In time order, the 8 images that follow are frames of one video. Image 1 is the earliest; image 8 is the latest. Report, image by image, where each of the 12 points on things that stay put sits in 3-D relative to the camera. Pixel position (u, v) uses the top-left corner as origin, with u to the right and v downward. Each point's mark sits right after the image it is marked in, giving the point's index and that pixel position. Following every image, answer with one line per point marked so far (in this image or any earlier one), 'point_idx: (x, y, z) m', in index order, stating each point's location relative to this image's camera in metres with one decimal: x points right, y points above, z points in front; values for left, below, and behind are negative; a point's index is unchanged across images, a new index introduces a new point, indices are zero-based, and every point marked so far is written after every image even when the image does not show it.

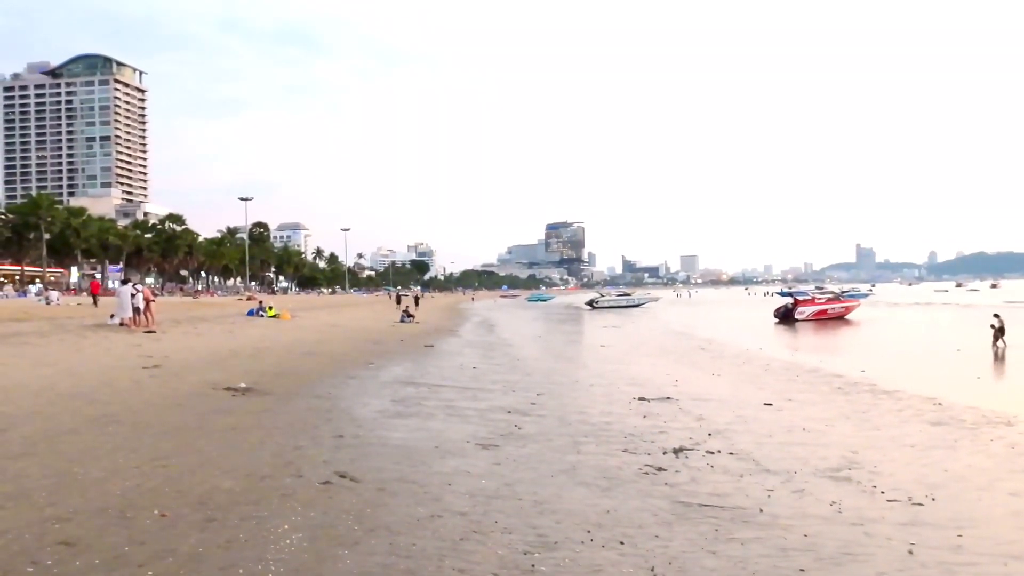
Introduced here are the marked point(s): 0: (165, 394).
0: (-5.1, -1.7, +11.2) m
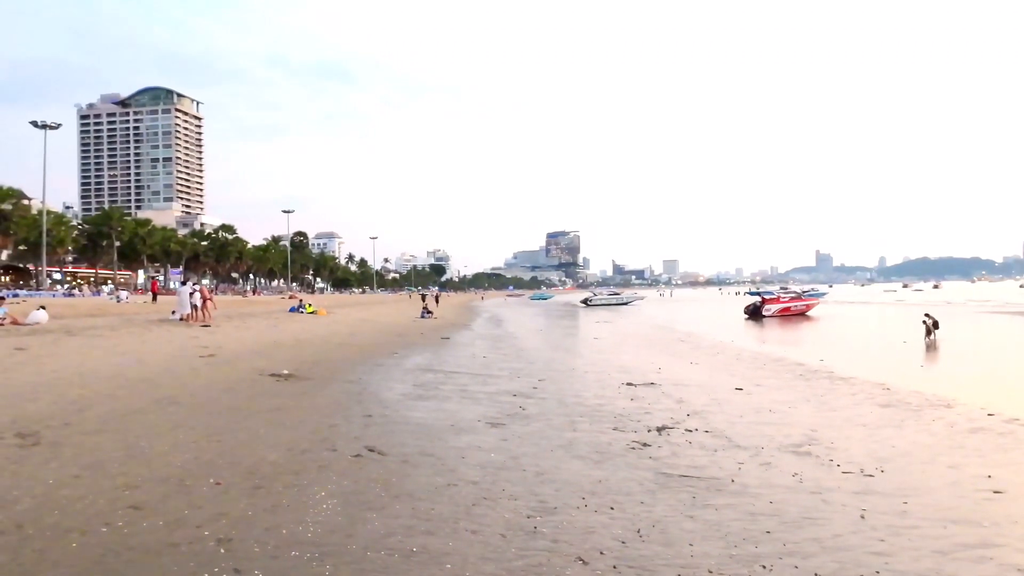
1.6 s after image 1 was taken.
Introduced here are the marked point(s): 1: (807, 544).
0: (-5.1, -1.7, +12.6) m
1: (+2.5, -2.1, +6.2) m
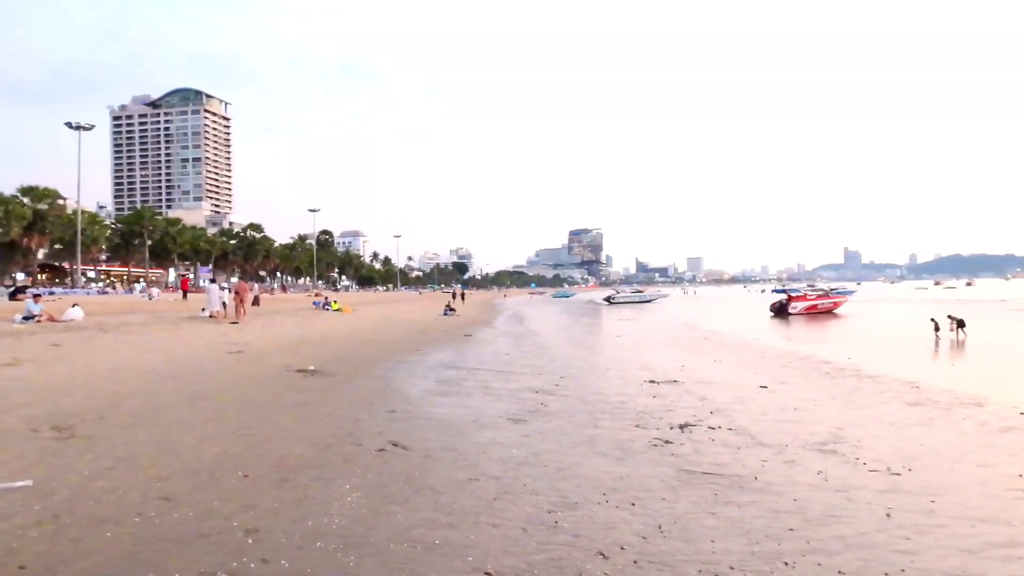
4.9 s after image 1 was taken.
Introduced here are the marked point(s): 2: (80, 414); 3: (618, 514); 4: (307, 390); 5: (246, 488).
0: (-4.7, -1.6, +12.8) m
1: (+2.7, -2.1, +6.1) m
2: (-5.7, -1.7, +9.9) m
3: (+1.0, -2.0, +6.7) m
4: (-3.5, -1.7, +12.6) m
5: (-2.6, -2.0, +7.3) m
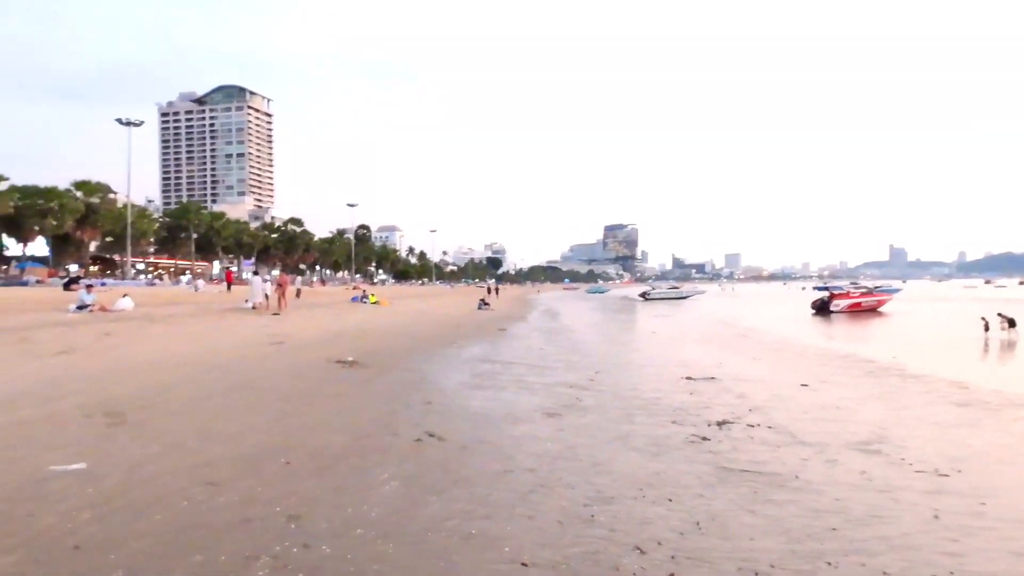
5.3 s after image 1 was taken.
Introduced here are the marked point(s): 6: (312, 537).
0: (-4.1, -1.5, +13.0) m
1: (+3.0, -2.1, +6.0) m
2: (-5.2, -1.6, +10.2) m
3: (+1.3, -2.0, +6.6) m
4: (-2.9, -1.6, +12.7) m
5: (-2.2, -1.9, +7.4) m
6: (-1.6, -2.0, +5.8) m
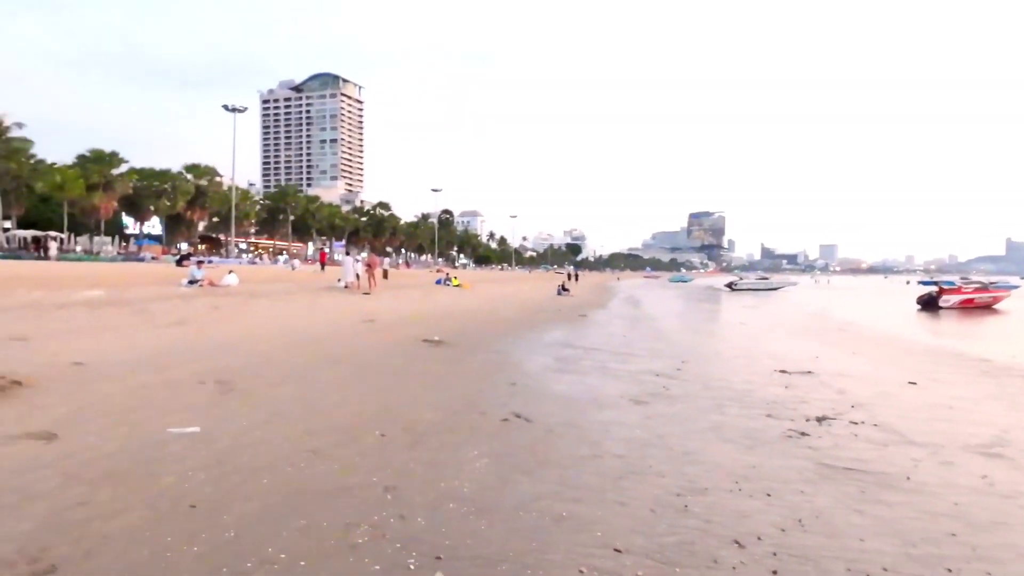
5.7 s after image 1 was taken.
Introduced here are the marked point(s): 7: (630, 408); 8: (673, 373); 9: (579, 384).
0: (-2.6, -1.1, +13.4) m
1: (+3.7, -2.0, +5.7) m
2: (-4.0, -1.2, +10.6) m
3: (+2.1, -1.9, +6.5) m
4: (-1.4, -1.3, +12.9) m
5: (-1.3, -1.6, +7.6) m
6: (-0.8, -1.8, +5.9) m
7: (+1.6, -1.7, +10.2) m
8: (+2.9, -1.5, +13.3) m
9: (+1.0, -1.5, +11.8) m
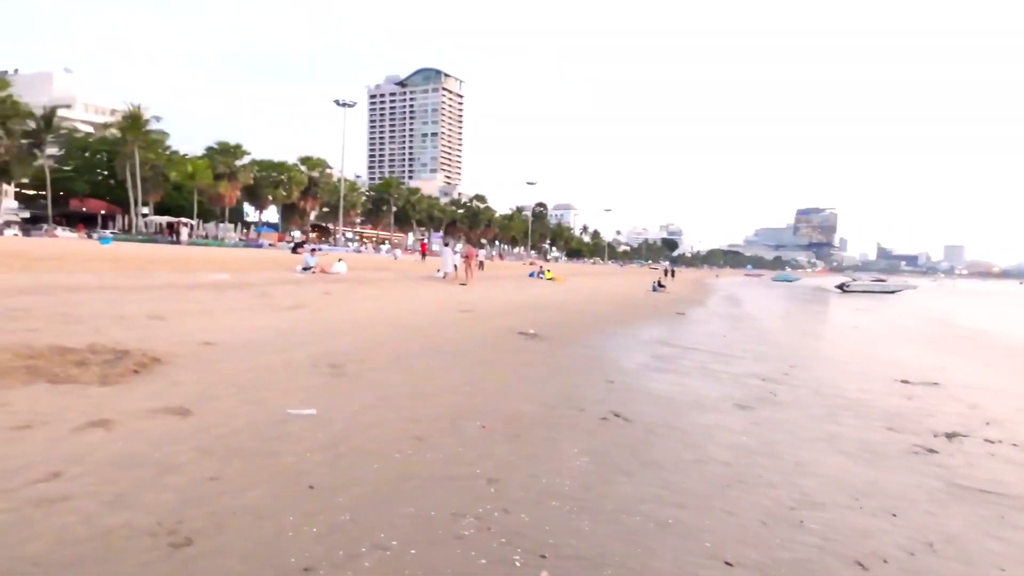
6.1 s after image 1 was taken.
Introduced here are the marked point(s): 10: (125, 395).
0: (-0.8, -1.0, +13.5) m
1: (+4.4, -2.1, +5.1) m
2: (-2.6, -1.1, +10.9) m
3: (+3.0, -1.9, +6.0) m
4: (+0.3, -1.1, +12.9) m
5: (-0.3, -1.6, +7.6) m
6: (0.0, -1.7, +5.9) m
7: (+3.0, -1.7, +9.8) m
8: (+4.6, -1.5, +12.7) m
9: (+2.6, -1.5, +11.5) m
10: (-4.3, -1.2, +8.3) m
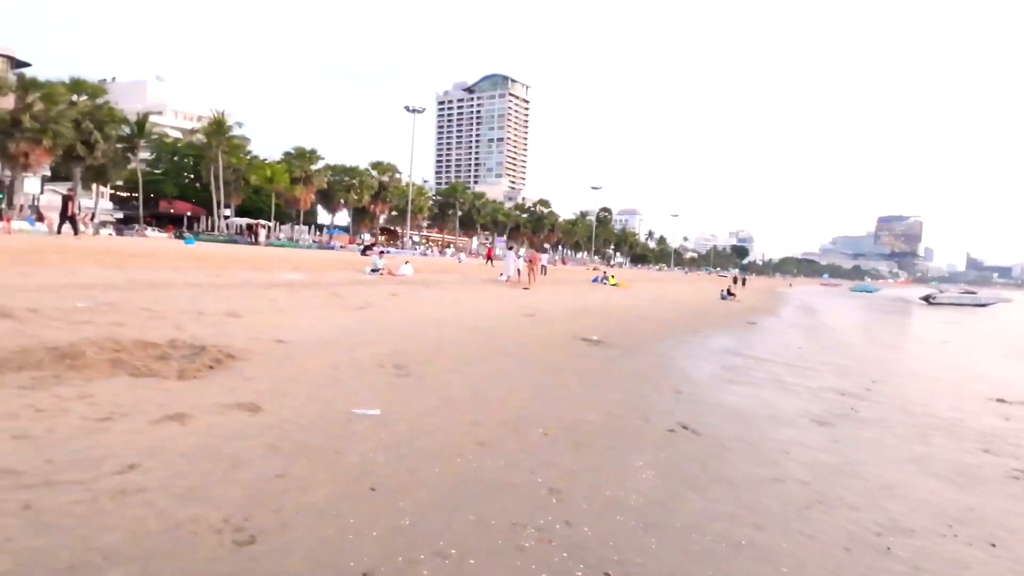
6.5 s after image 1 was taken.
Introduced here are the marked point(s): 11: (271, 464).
0: (+0.3, -1.0, +13.3) m
1: (+4.9, -2.2, +4.5) m
2: (-1.7, -1.1, +10.9) m
3: (+3.5, -2.0, +5.6) m
4: (+1.4, -1.2, +12.7) m
5: (+0.3, -1.6, +7.4) m
6: (+0.5, -1.7, +5.7) m
7: (+3.8, -1.8, +9.4) m
8: (+5.7, -1.7, +12.1) m
9: (+3.6, -1.6, +11.0) m
10: (-3.6, -1.2, +8.4) m
11: (-2.0, -1.5, +6.1) m
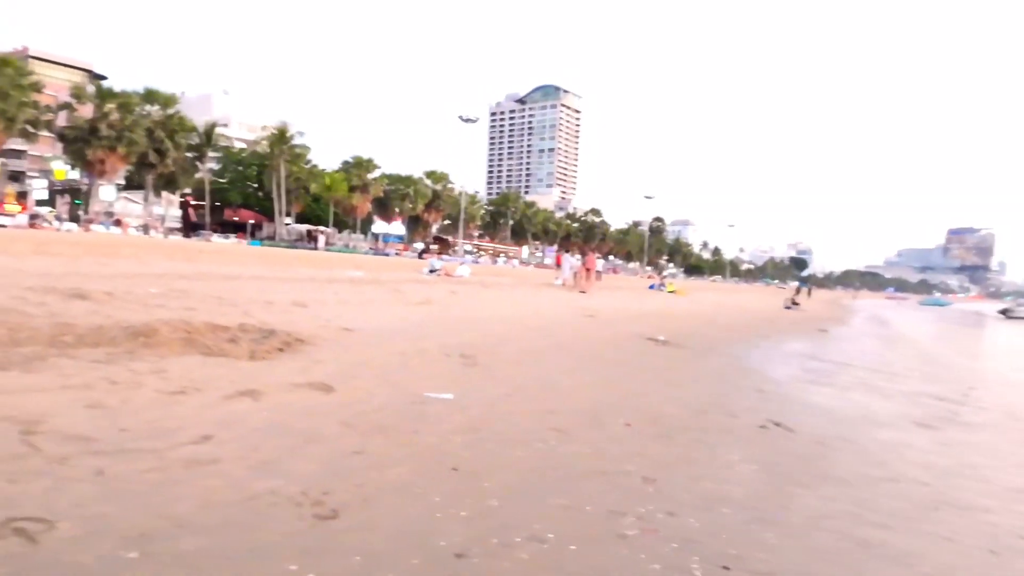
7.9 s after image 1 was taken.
0: (+1.6, -0.9, +12.8) m
1: (+5.4, -2.0, +3.7) m
2: (-0.6, -0.9, +10.5) m
3: (+4.1, -1.8, +4.8) m
4: (+2.5, -1.1, +12.0) m
5: (+1.1, -1.4, +6.9) m
6: (+1.1, -1.5, +5.1) m
7: (+4.7, -1.6, +8.6) m
8: (+6.8, -1.6, +11.2) m
9: (+4.6, -1.5, +10.3) m
10: (-2.7, -0.9, +8.2) m
11: (-1.3, -1.2, +5.8) m
